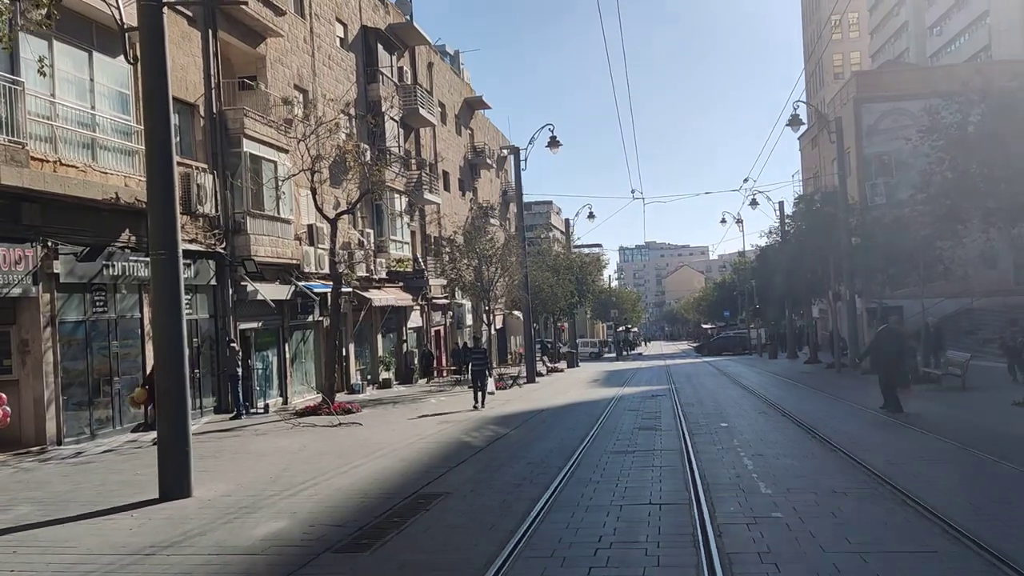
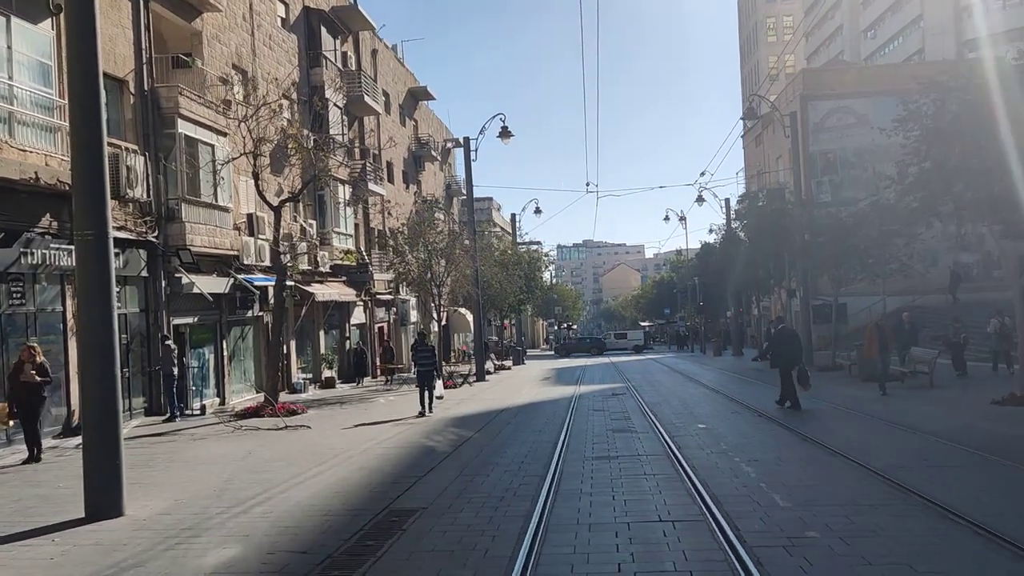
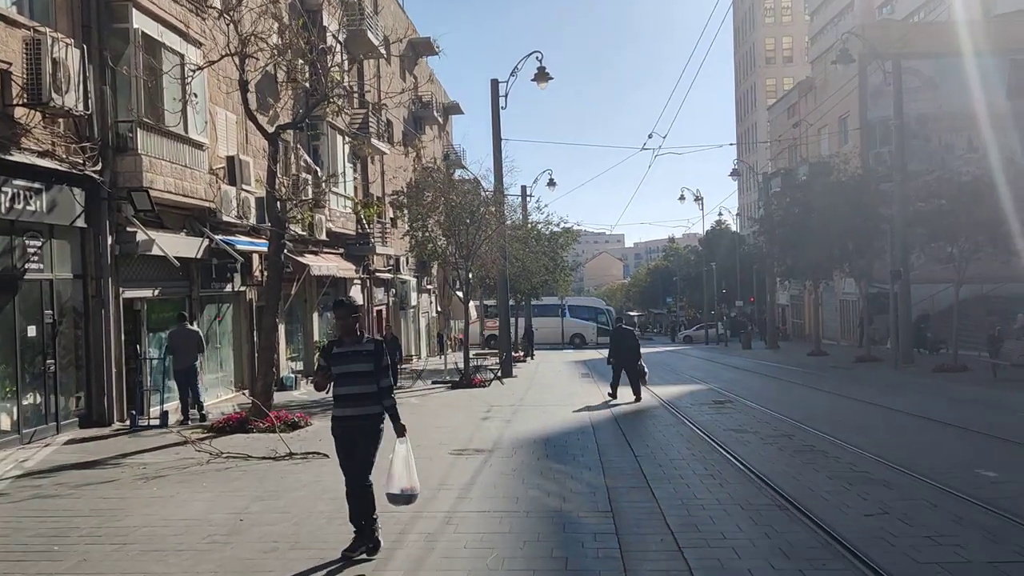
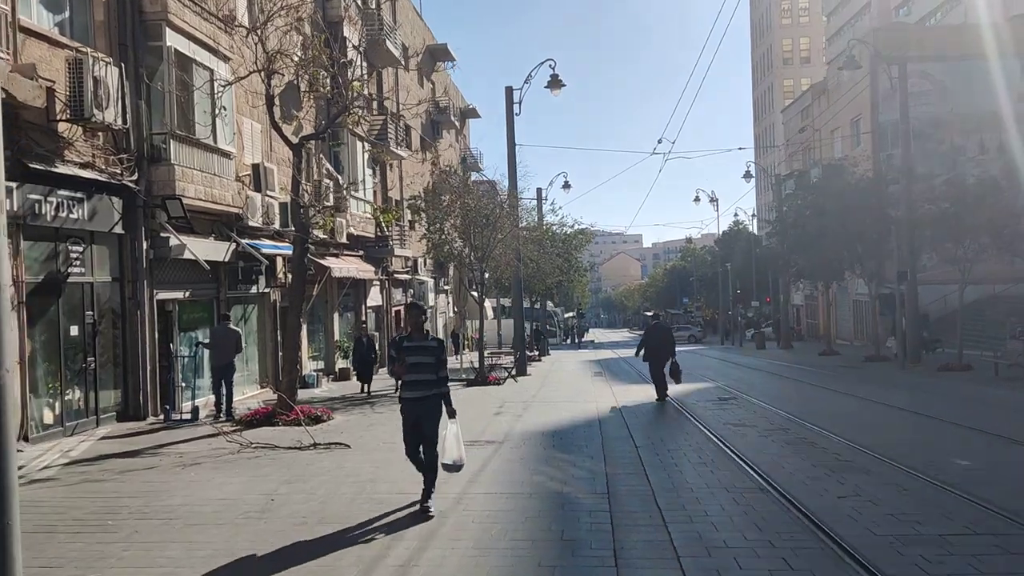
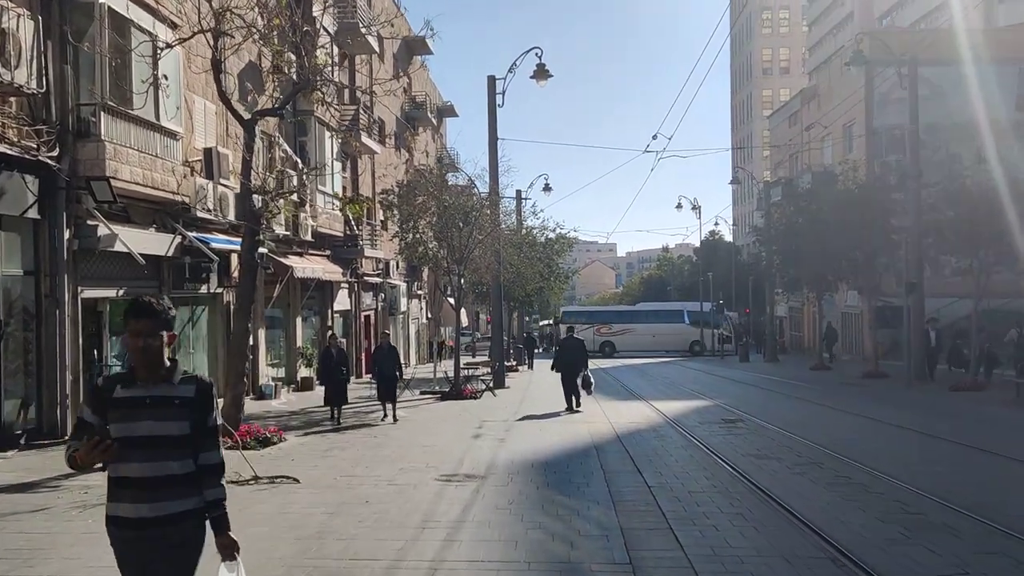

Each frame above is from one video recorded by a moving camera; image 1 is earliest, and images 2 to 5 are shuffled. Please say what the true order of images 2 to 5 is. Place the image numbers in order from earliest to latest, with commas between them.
2, 4, 3, 5
